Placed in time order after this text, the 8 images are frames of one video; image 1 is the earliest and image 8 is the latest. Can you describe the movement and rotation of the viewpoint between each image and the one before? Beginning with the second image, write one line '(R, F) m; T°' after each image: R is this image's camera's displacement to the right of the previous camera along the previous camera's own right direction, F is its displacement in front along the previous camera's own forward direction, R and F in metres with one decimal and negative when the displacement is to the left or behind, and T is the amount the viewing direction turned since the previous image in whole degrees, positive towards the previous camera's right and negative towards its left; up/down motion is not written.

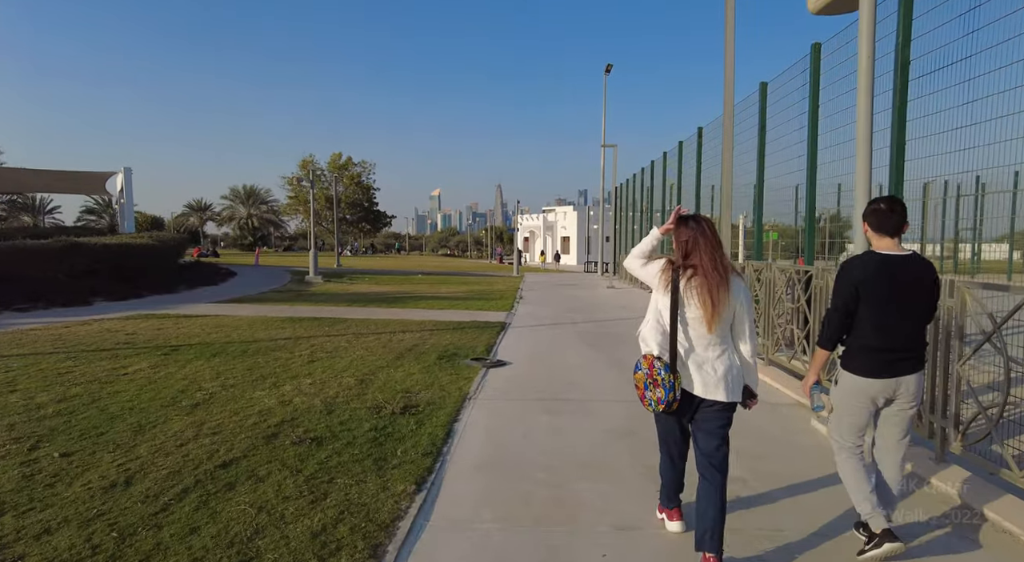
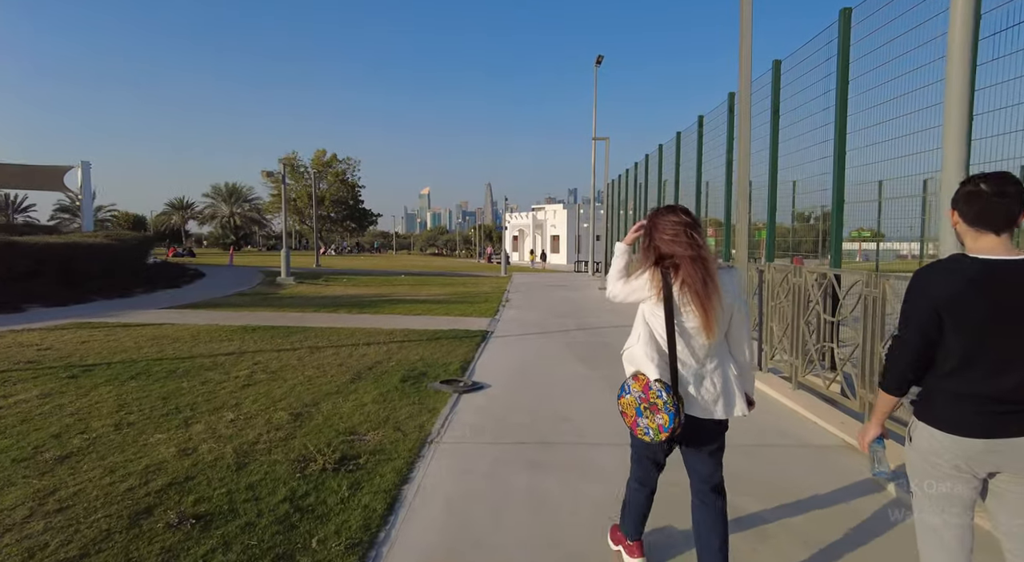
(+0.1, +1.3) m; +1°
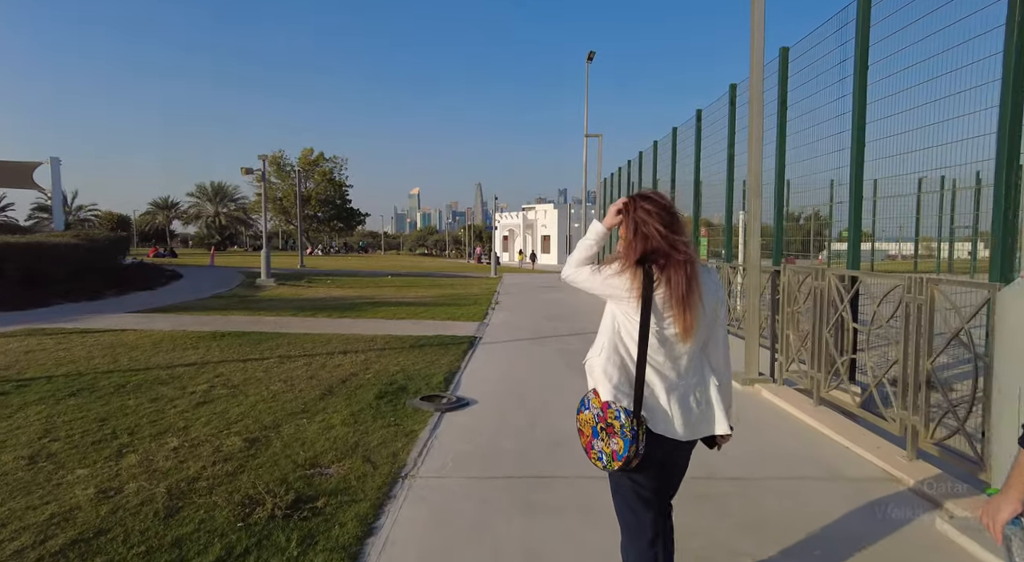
(0.0, +0.7) m; +1°
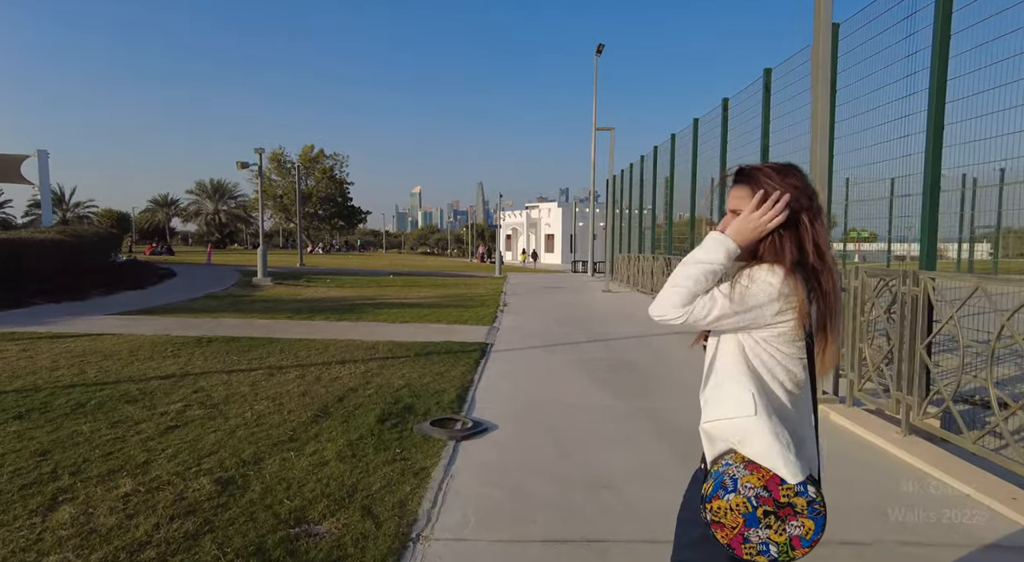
(-0.2, +0.9) m; 0°
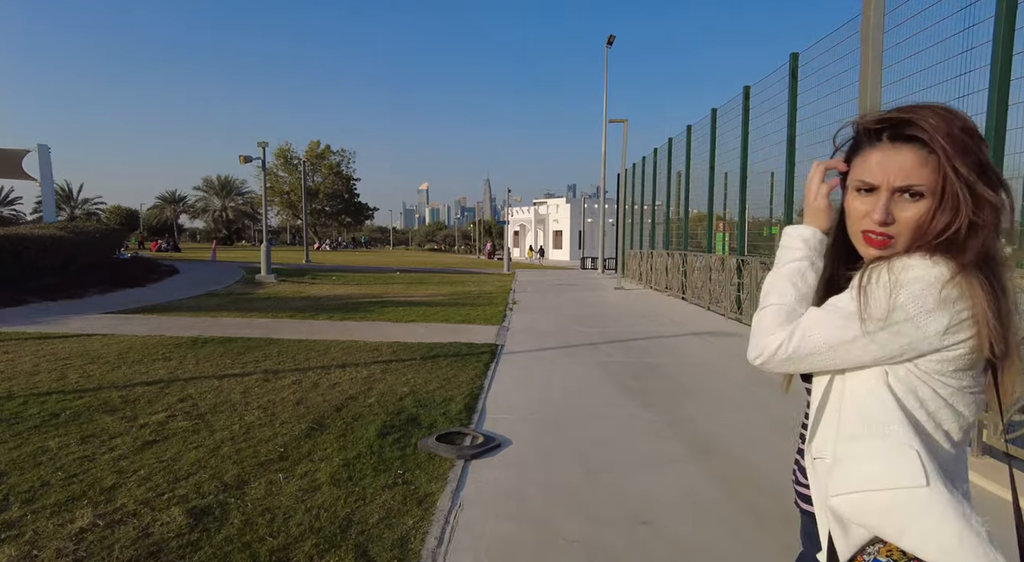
(-0.1, +0.5) m; -1°
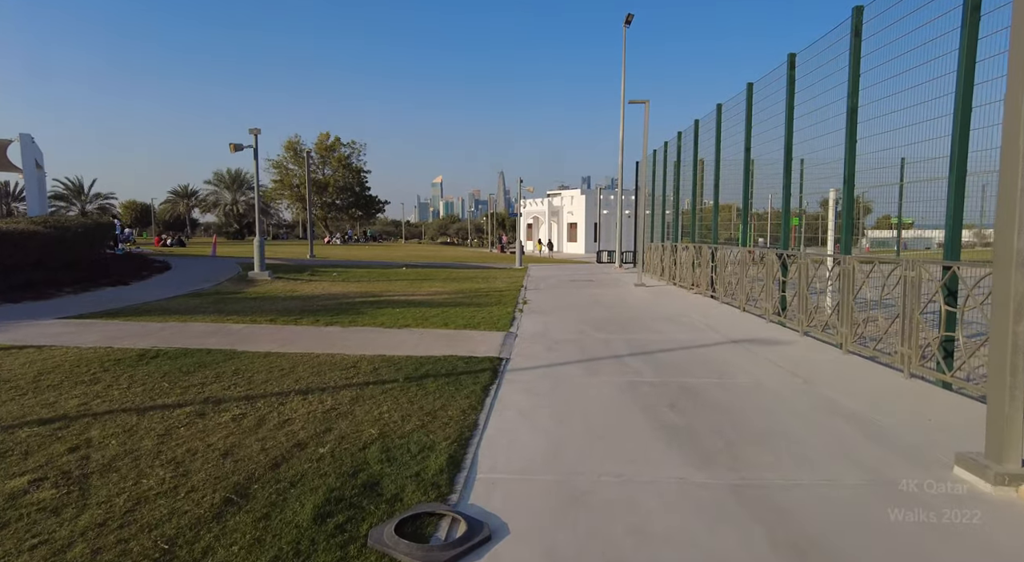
(+0.1, +1.5) m; -1°
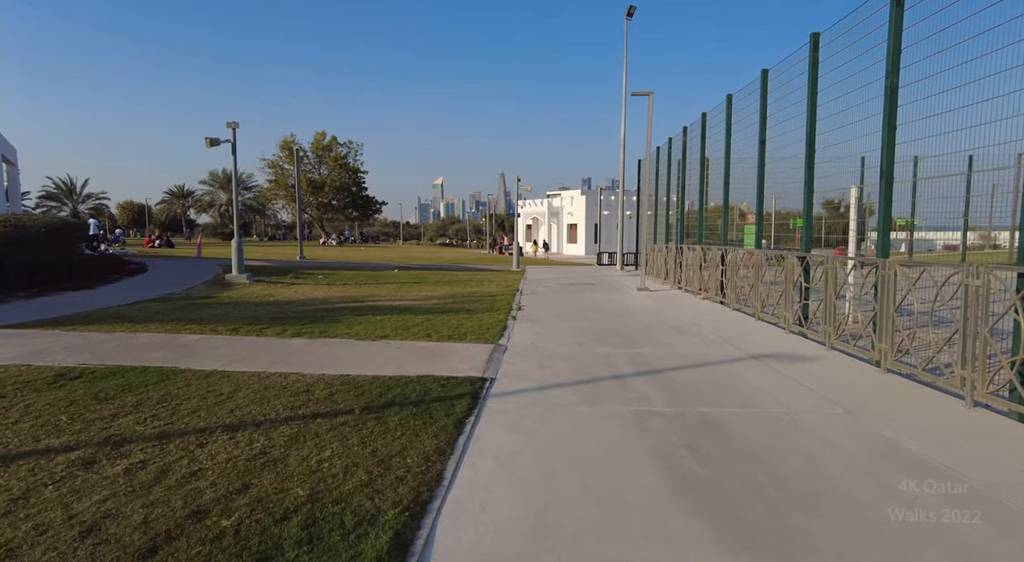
(+0.1, +1.1) m; 0°
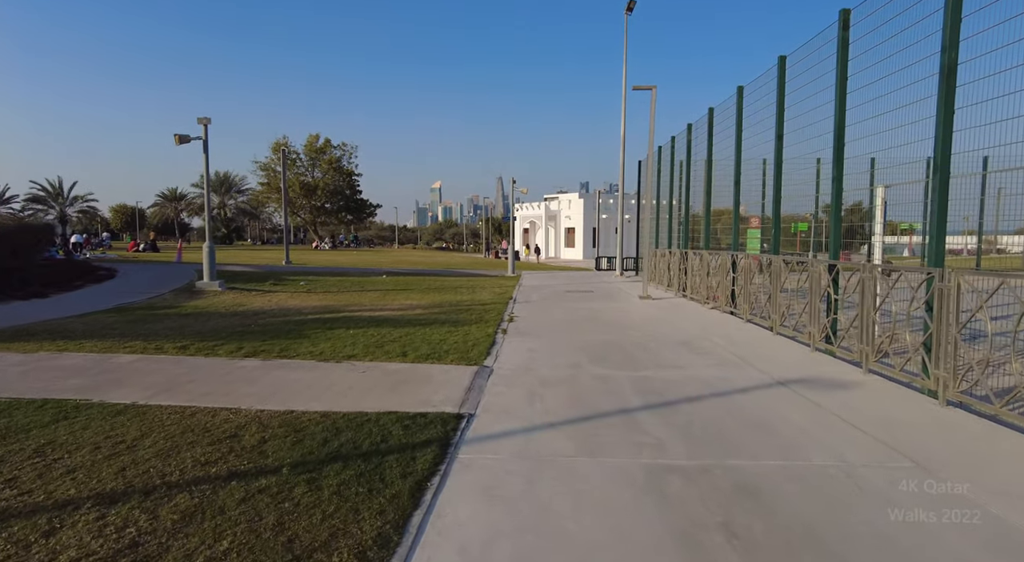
(+0.1, +1.2) m; 0°
